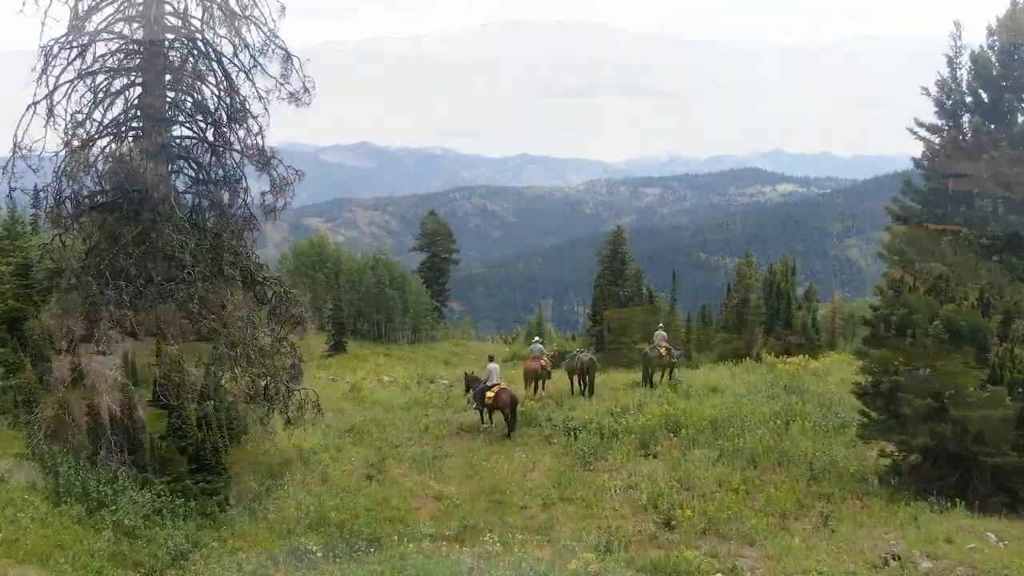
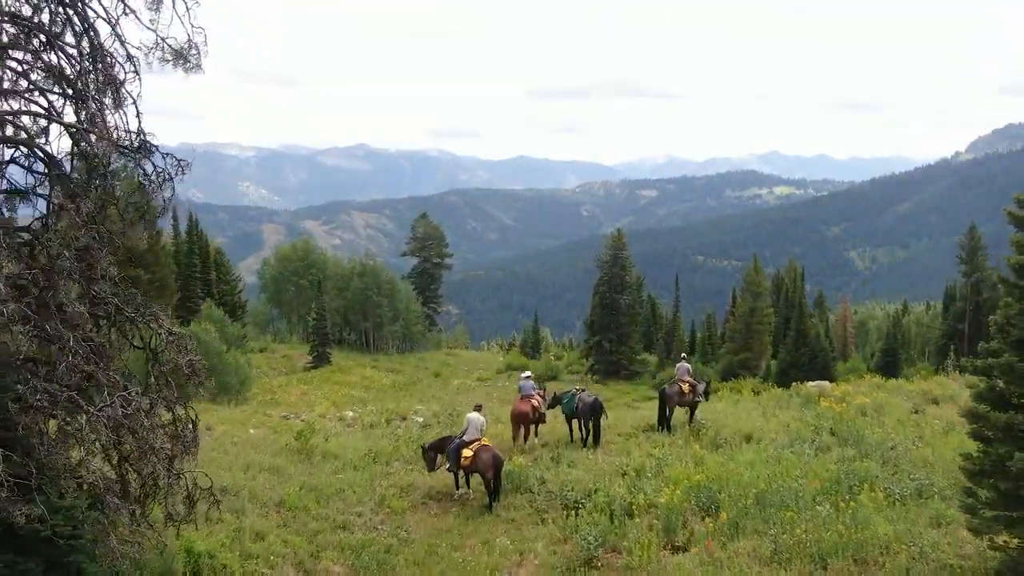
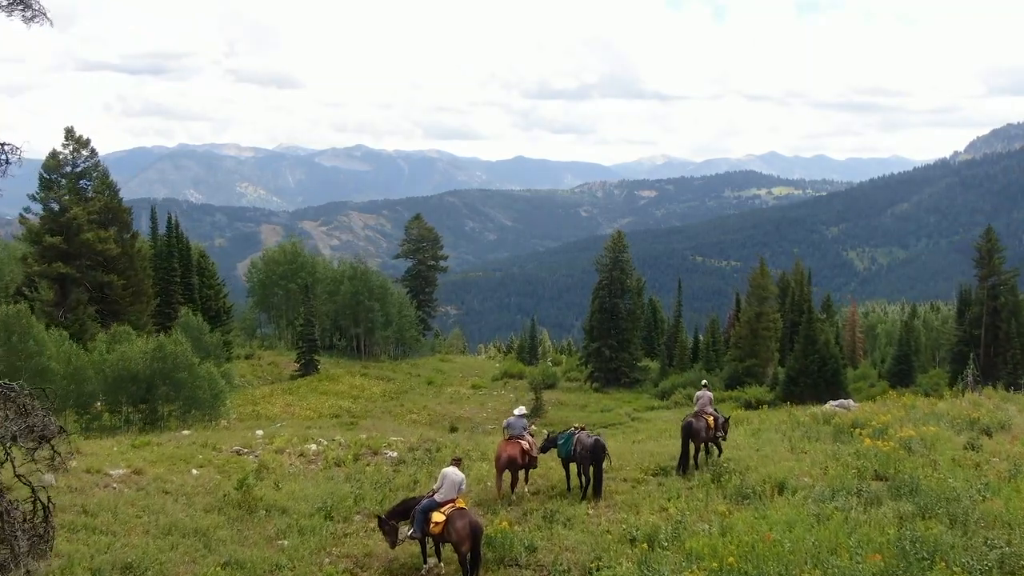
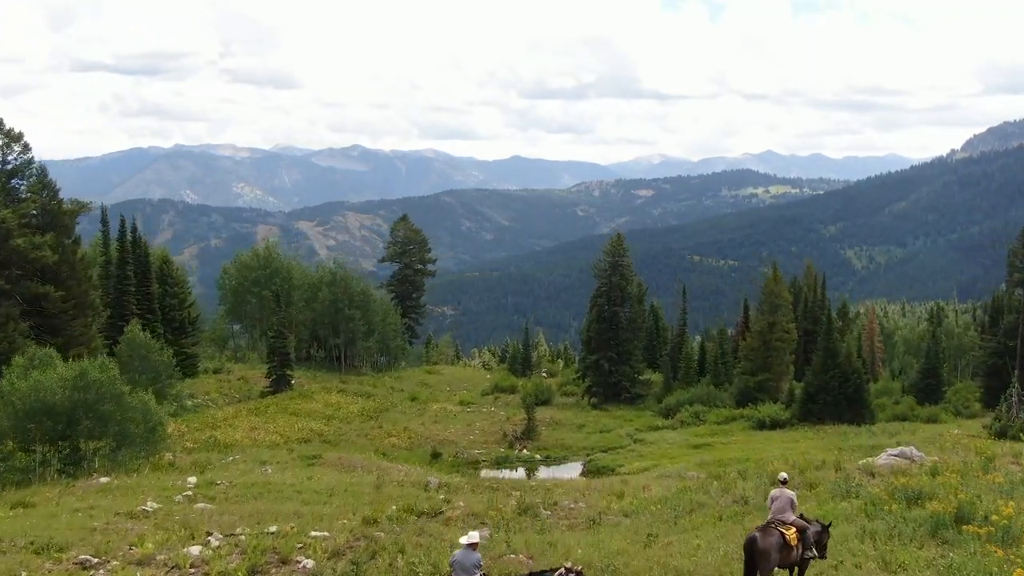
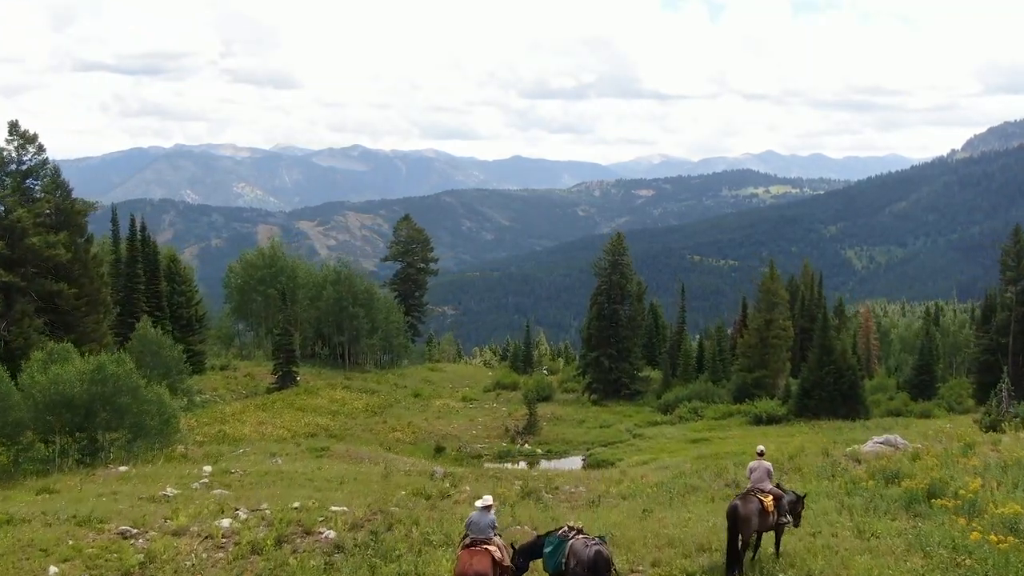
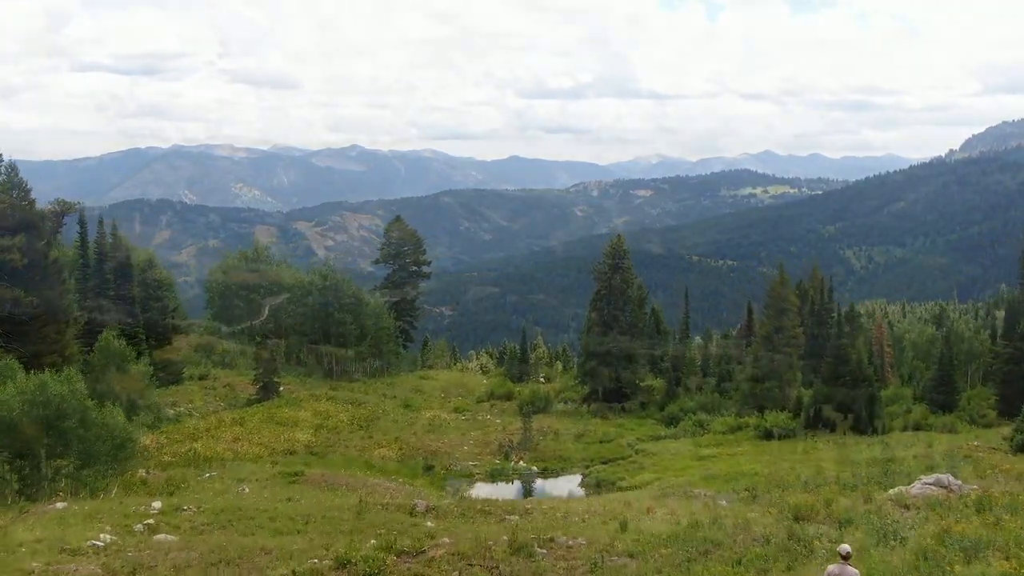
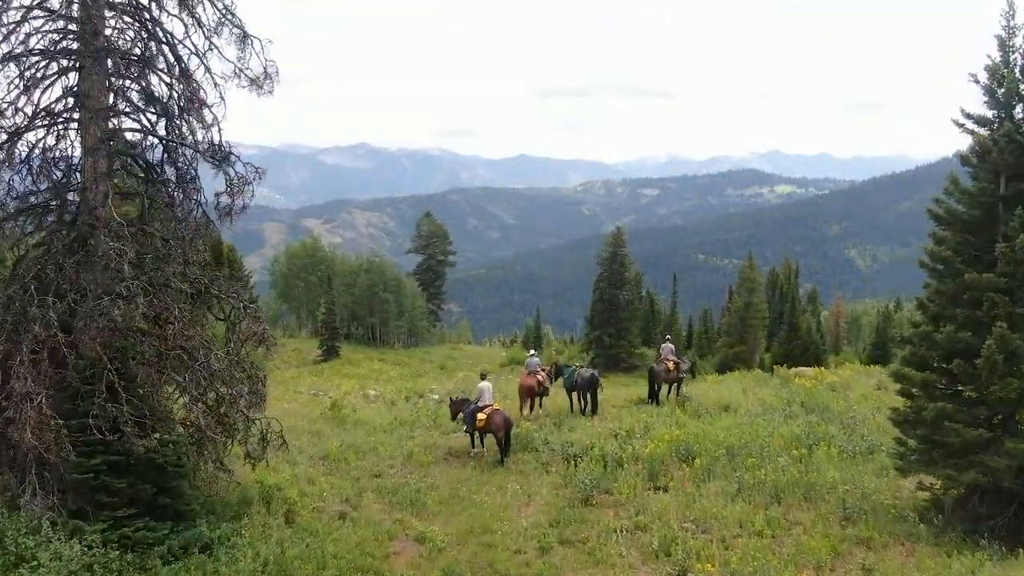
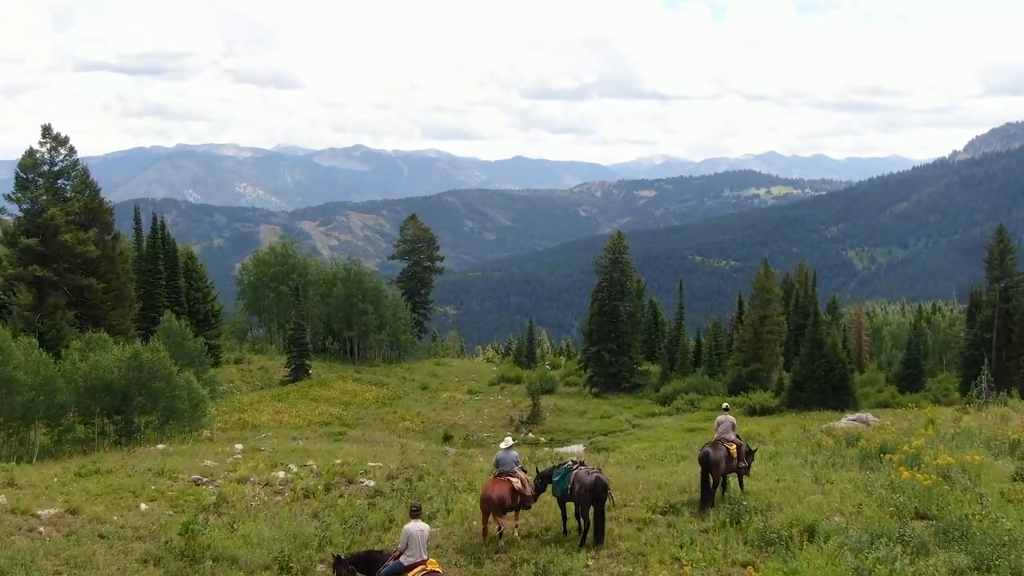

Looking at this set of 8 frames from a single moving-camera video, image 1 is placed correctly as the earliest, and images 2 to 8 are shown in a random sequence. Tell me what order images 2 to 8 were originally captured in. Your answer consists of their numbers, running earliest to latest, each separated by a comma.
7, 2, 3, 8, 5, 4, 6
